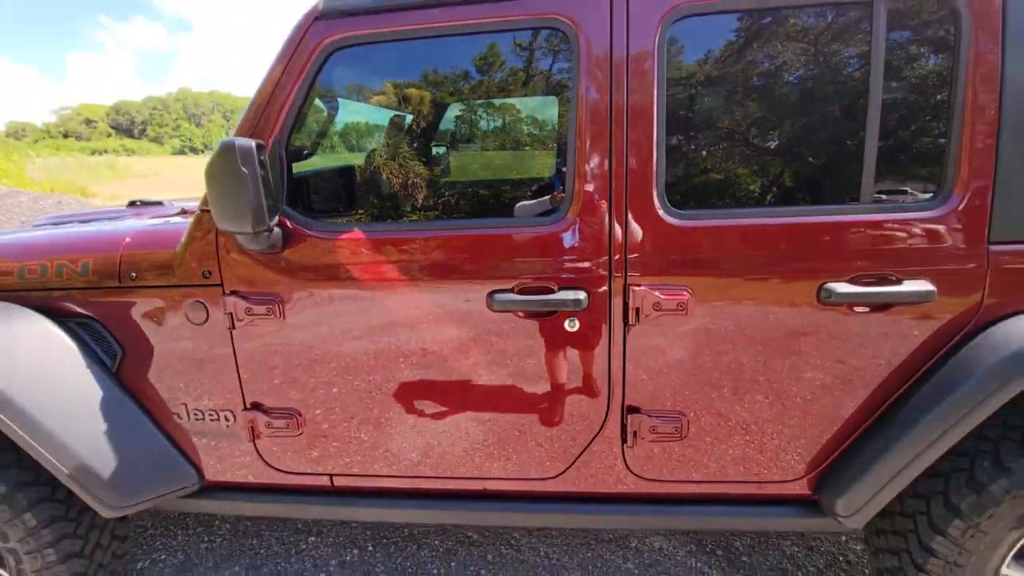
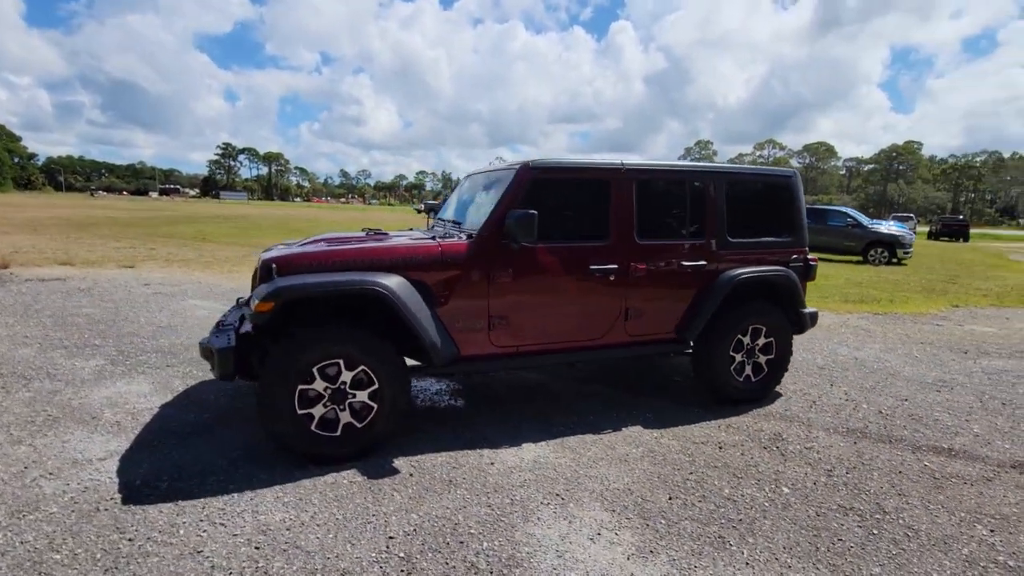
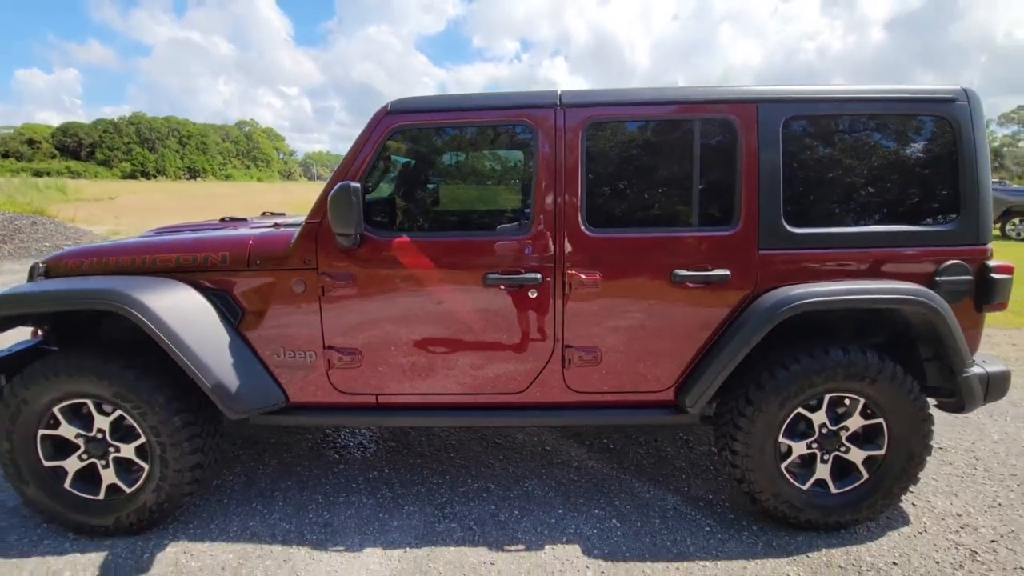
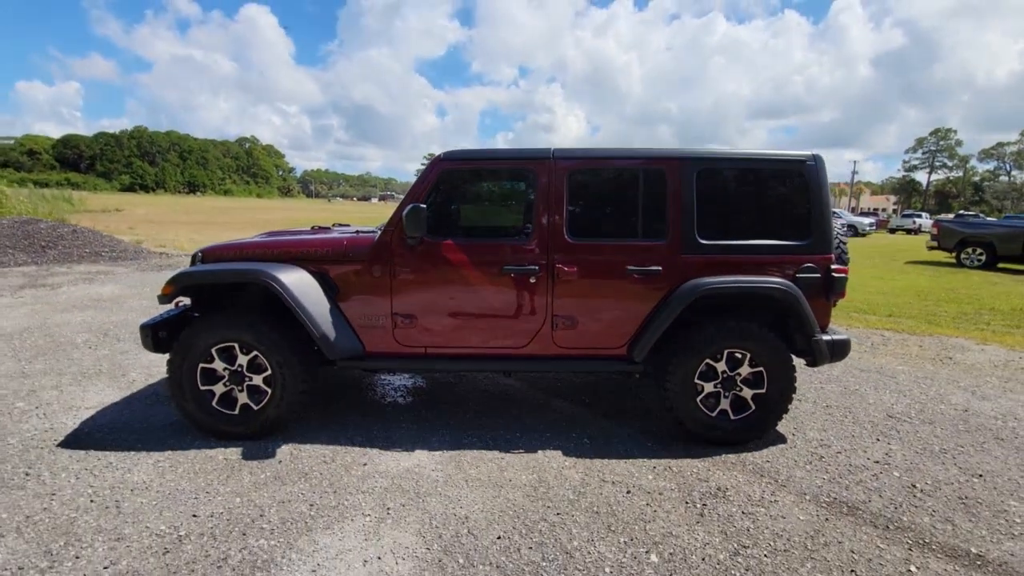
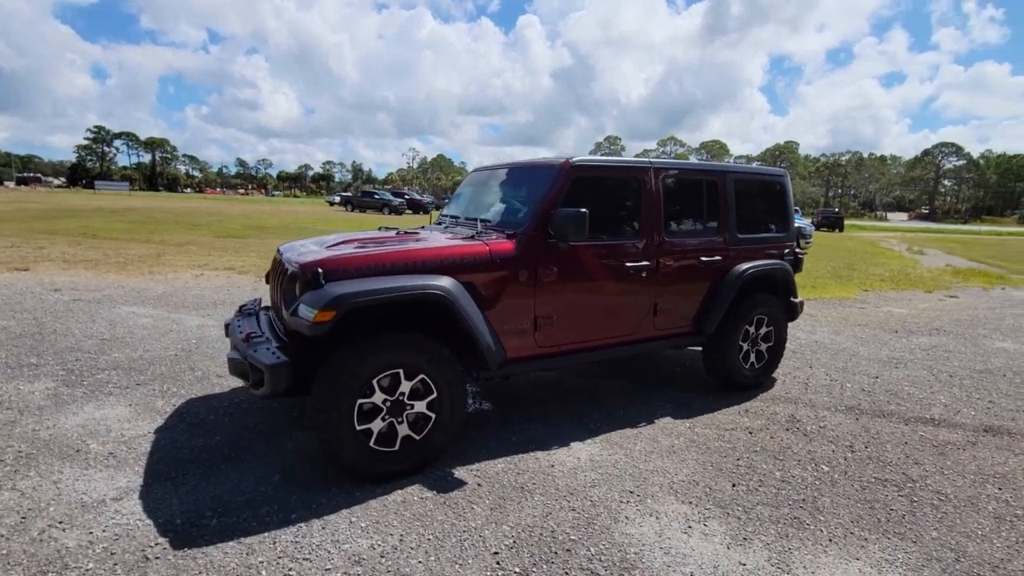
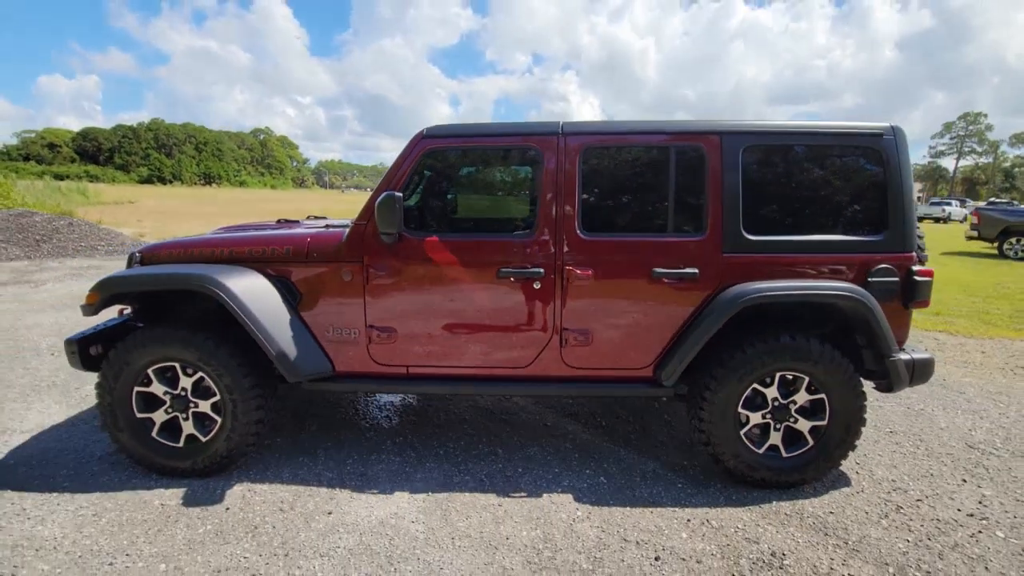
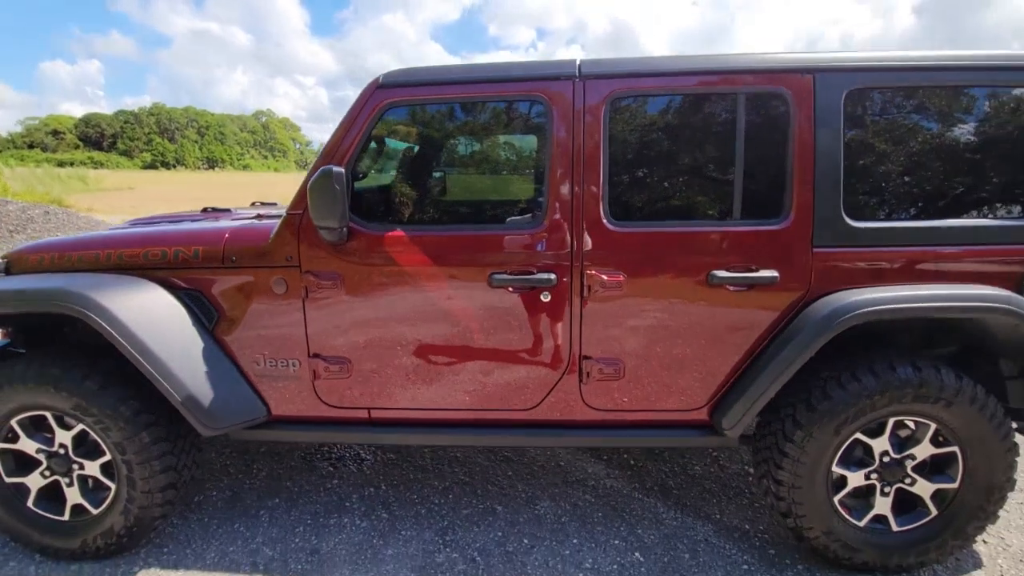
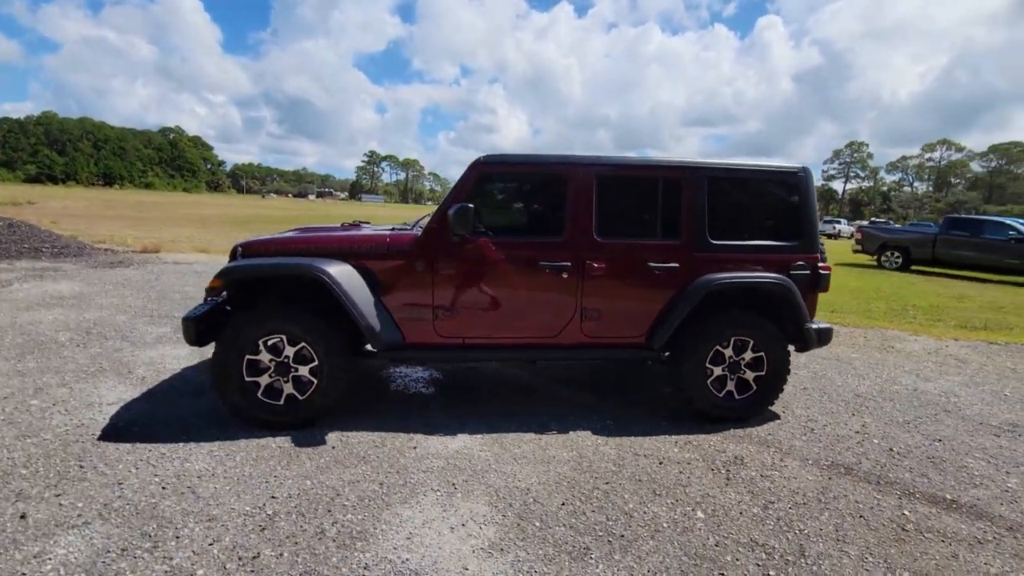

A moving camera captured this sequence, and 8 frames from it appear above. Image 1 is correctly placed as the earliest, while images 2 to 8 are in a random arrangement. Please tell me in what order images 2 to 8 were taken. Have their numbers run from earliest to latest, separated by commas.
7, 3, 6, 4, 8, 2, 5
